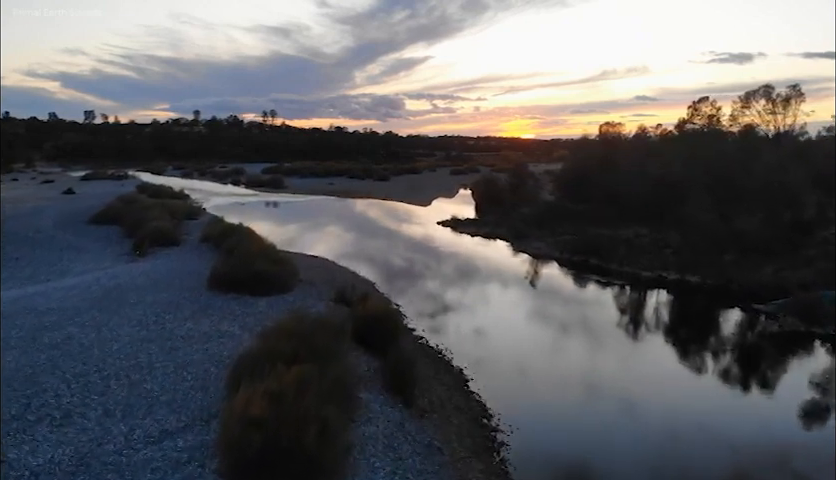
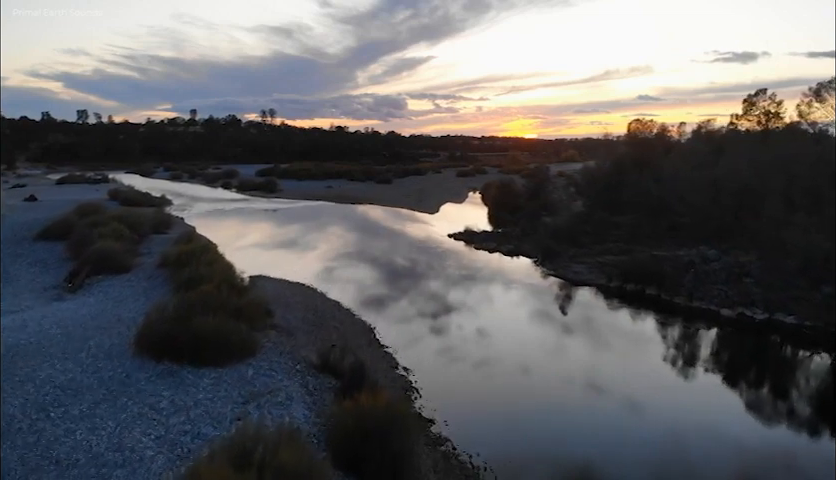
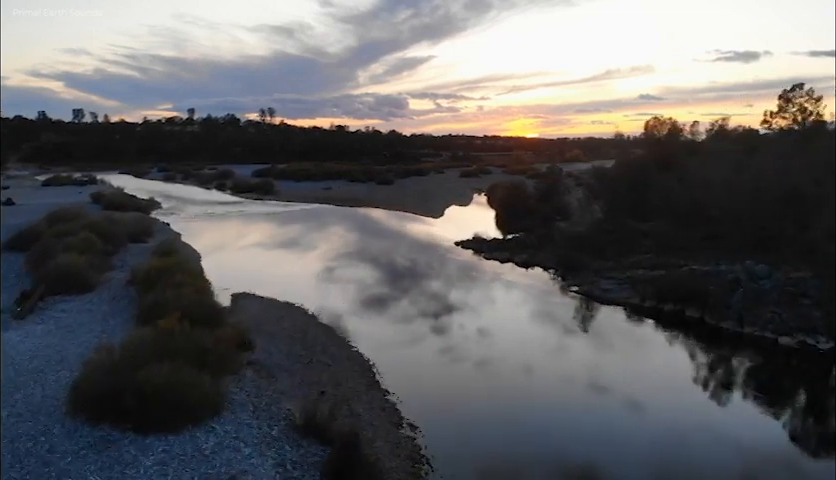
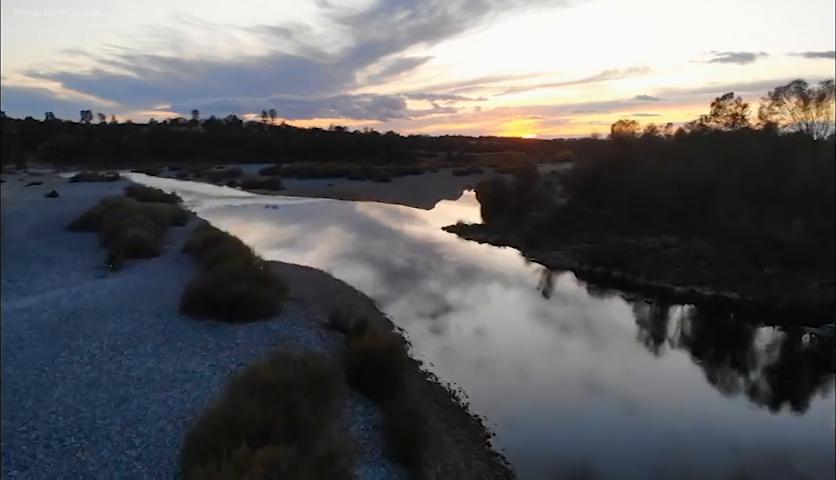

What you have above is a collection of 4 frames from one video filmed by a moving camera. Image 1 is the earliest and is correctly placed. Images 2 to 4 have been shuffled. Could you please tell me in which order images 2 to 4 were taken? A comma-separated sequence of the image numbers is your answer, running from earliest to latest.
4, 2, 3
